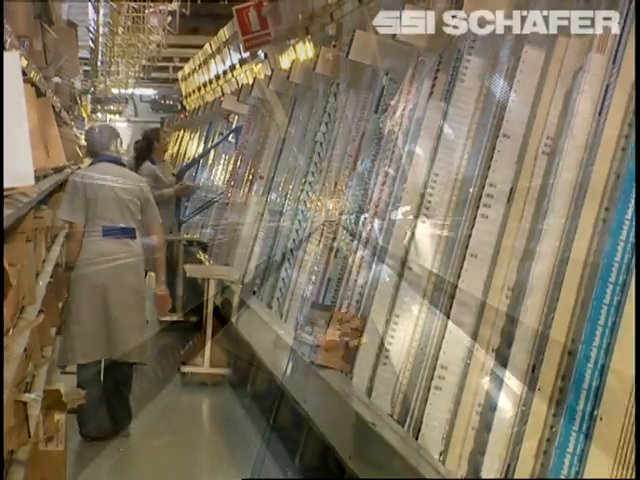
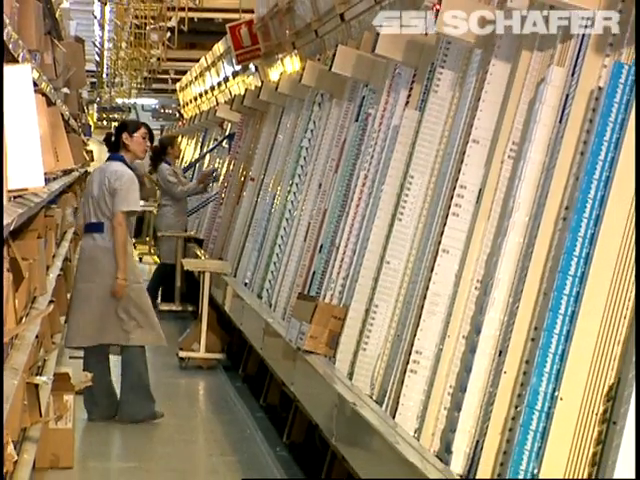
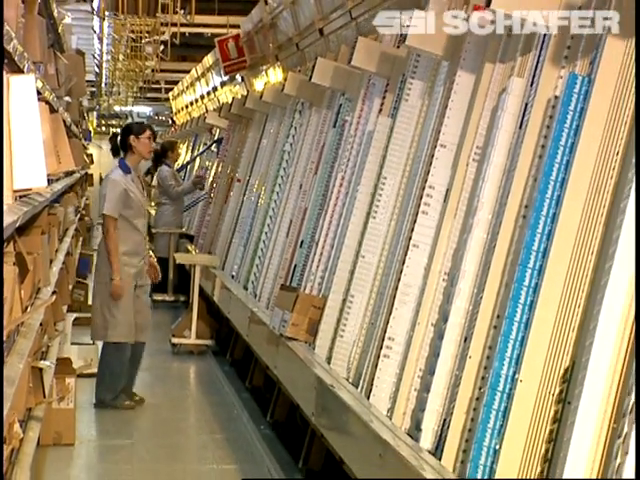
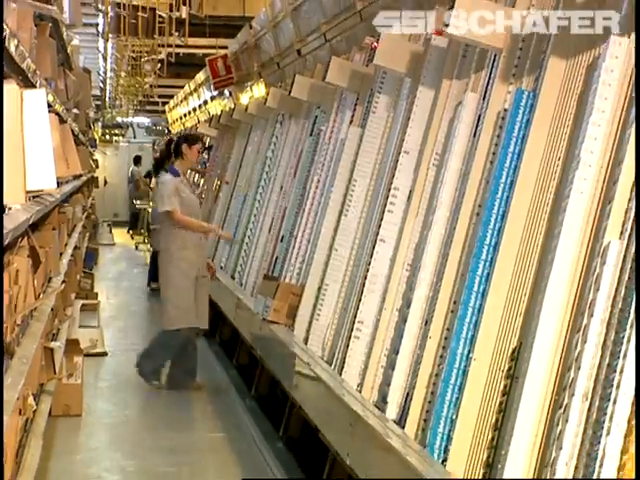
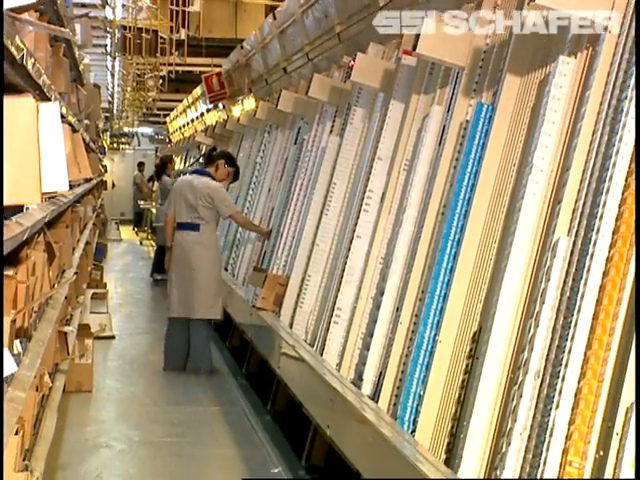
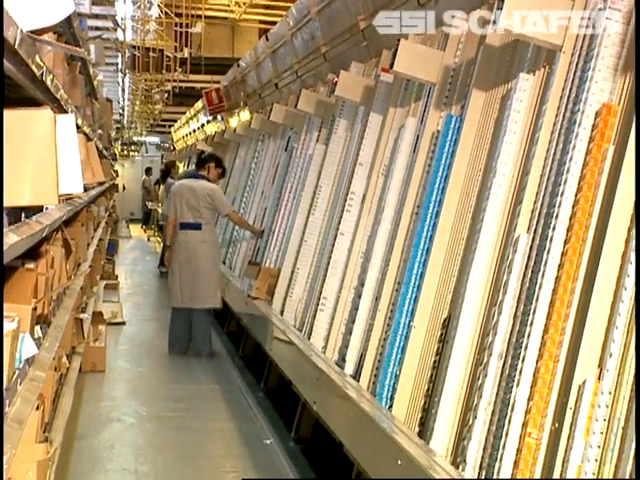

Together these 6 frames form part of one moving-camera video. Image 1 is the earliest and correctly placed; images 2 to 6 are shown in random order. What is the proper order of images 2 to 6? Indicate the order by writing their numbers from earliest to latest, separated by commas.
2, 3, 4, 5, 6
